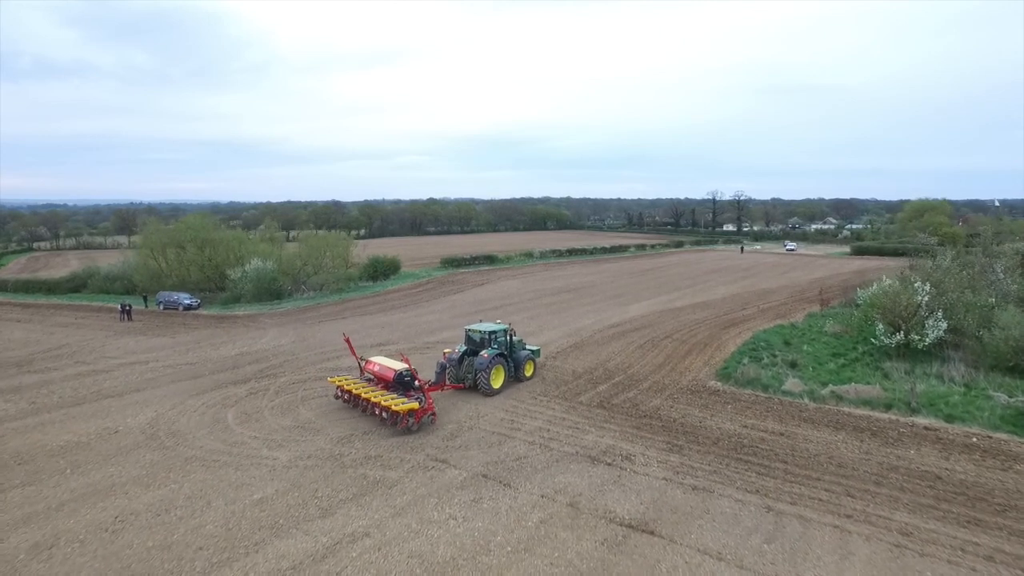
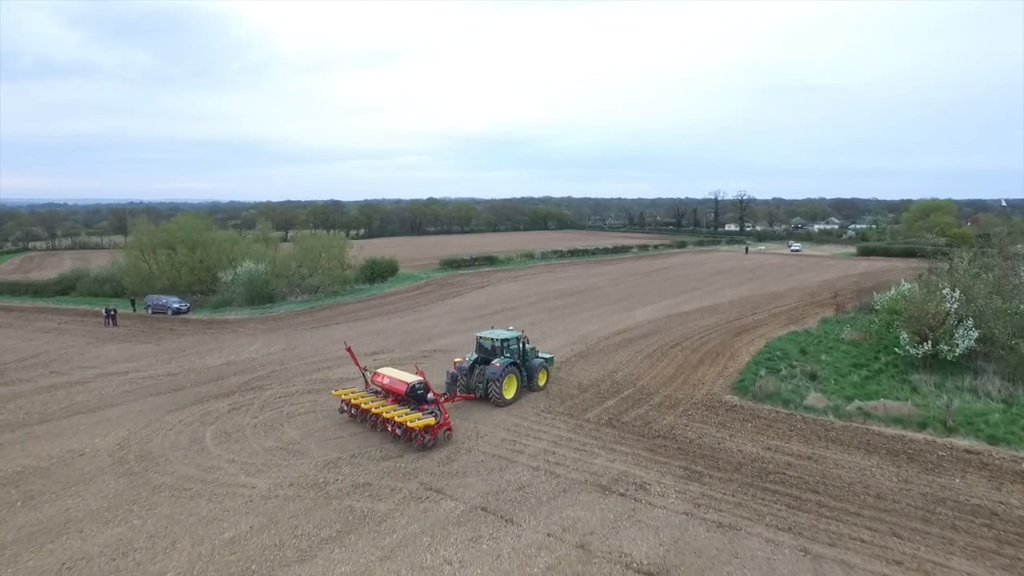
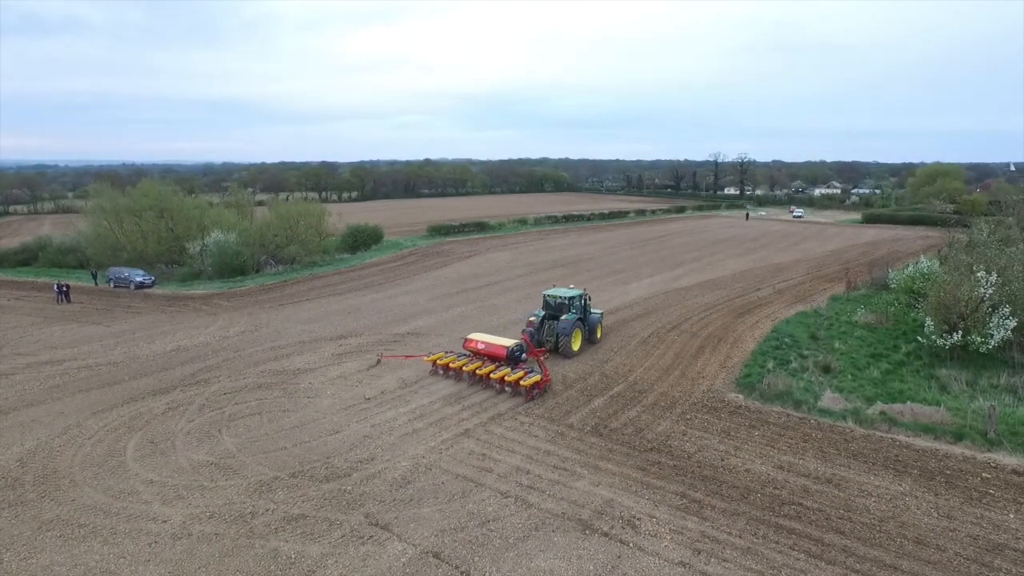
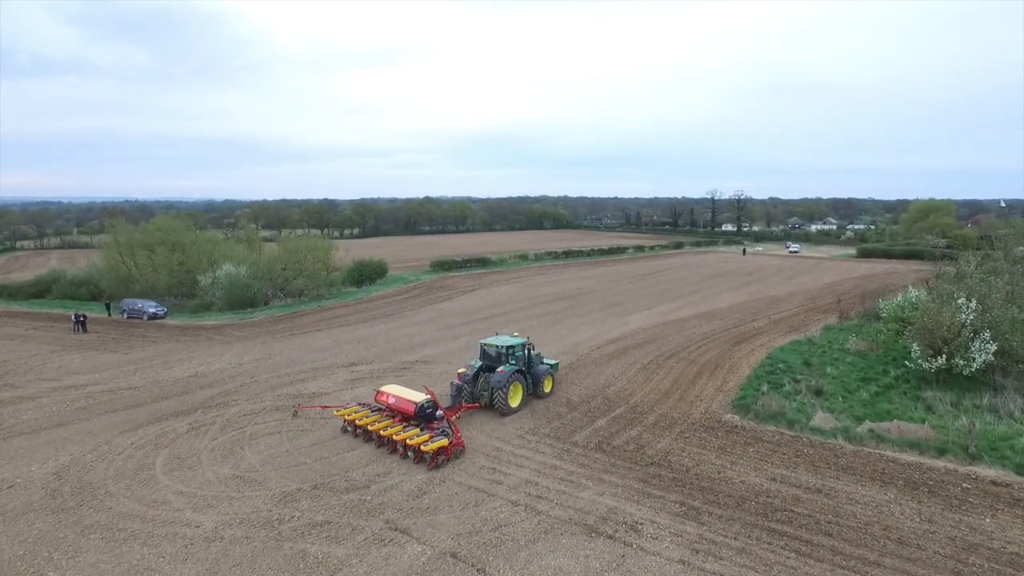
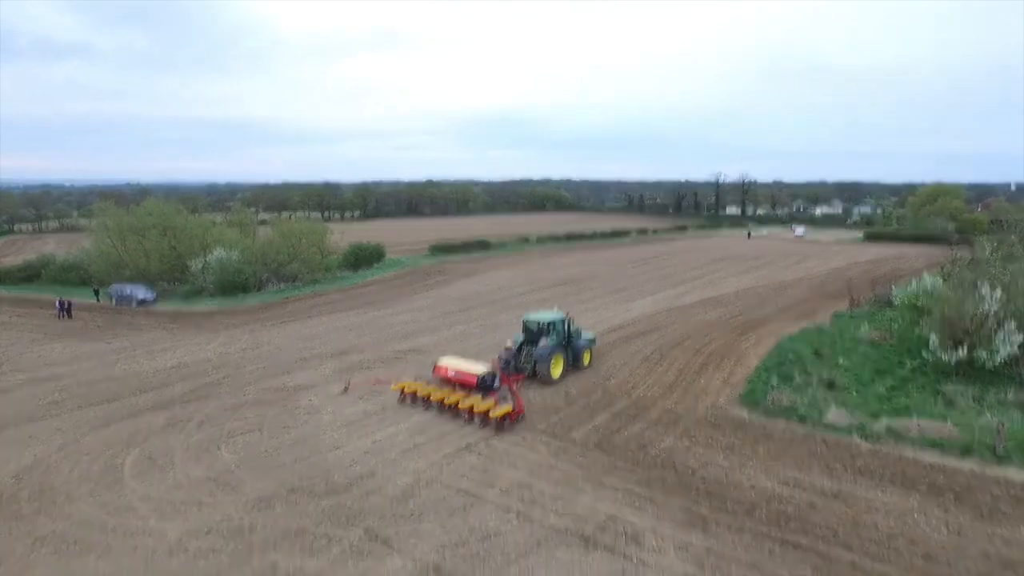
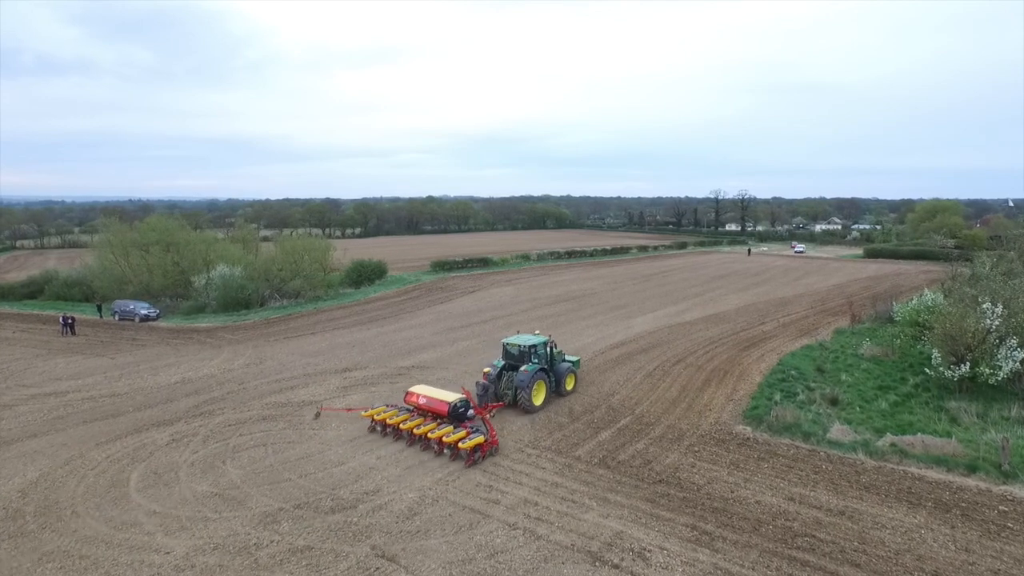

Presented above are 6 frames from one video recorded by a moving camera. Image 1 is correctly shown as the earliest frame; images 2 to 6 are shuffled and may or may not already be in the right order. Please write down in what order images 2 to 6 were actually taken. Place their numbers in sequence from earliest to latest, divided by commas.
2, 4, 6, 5, 3
